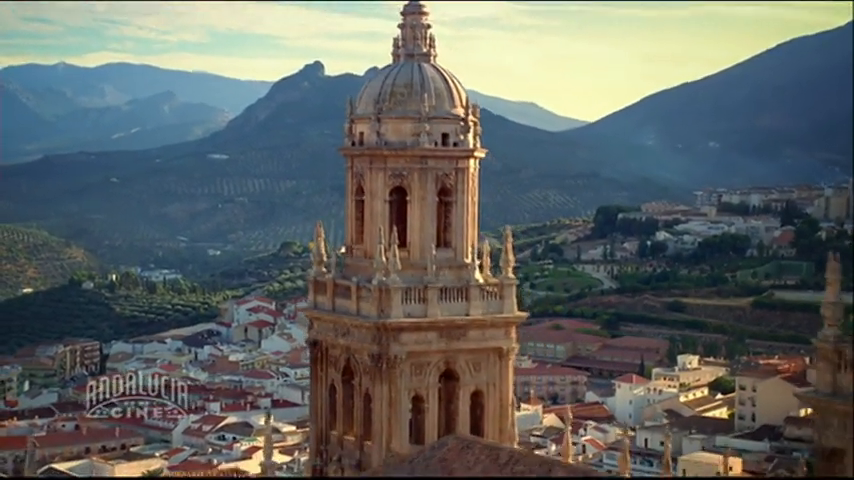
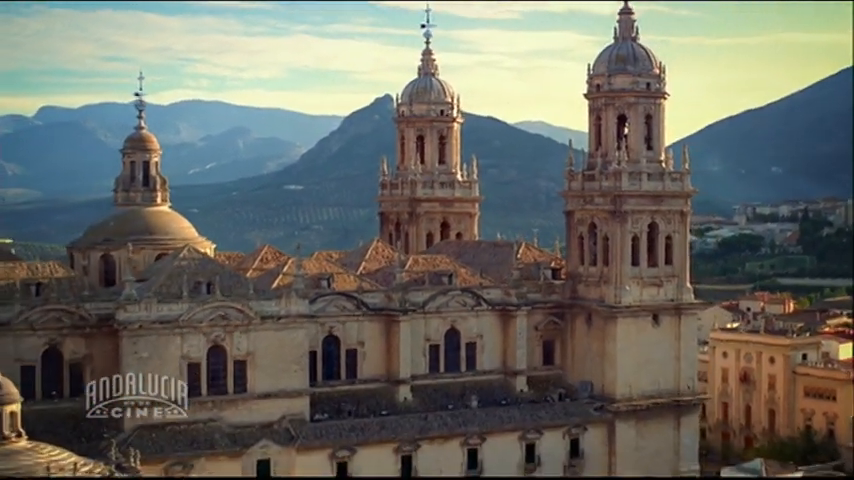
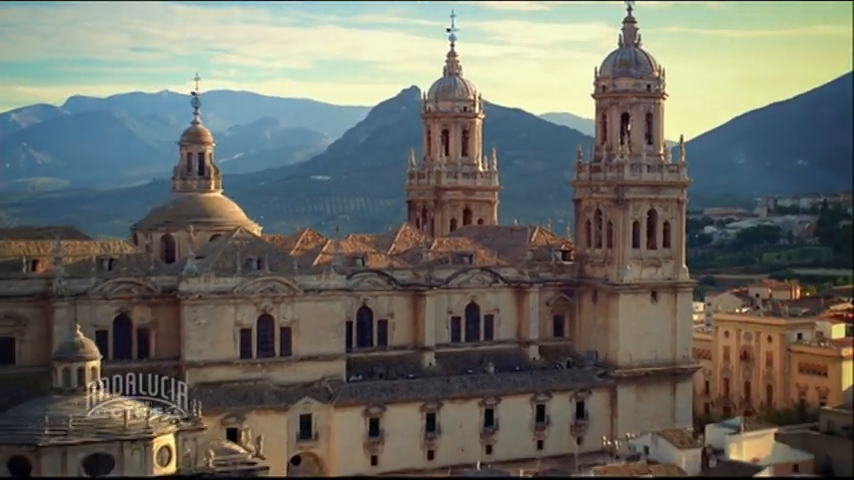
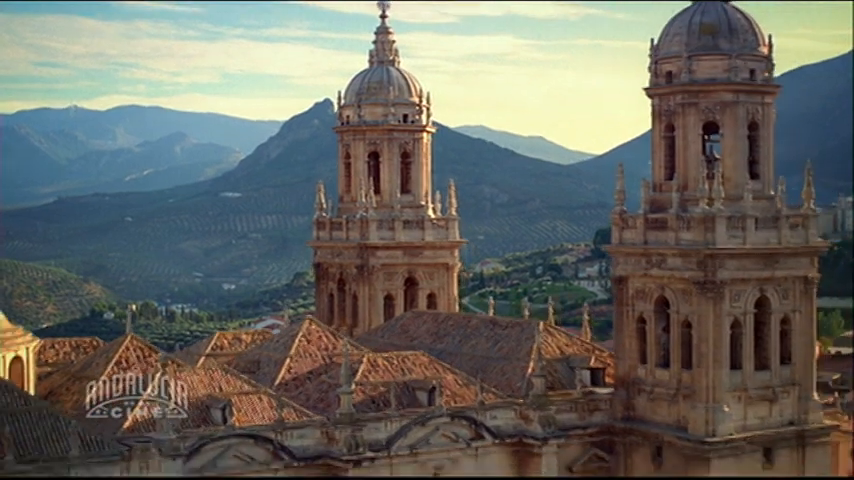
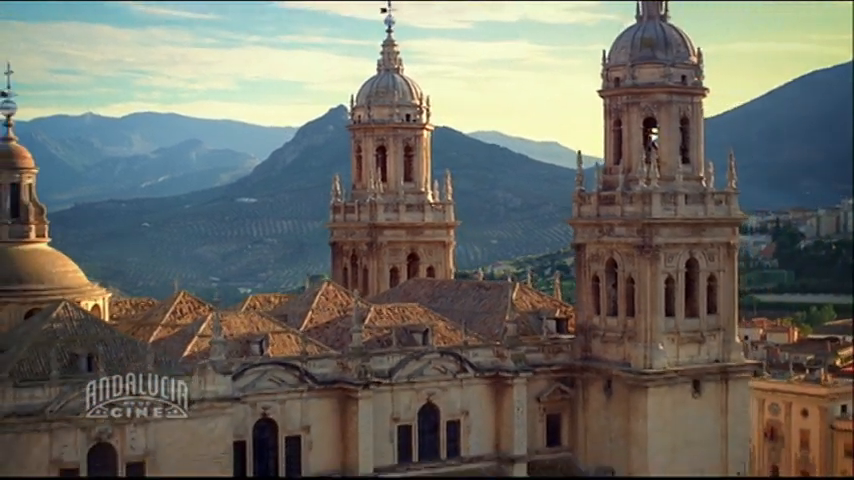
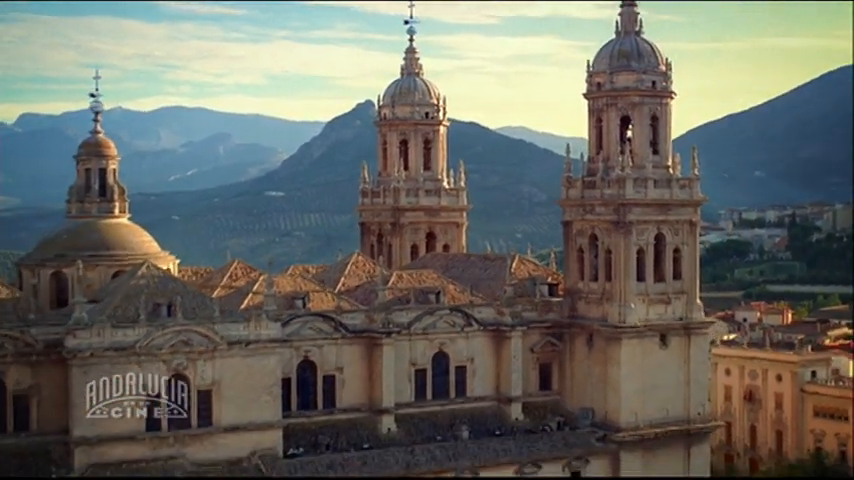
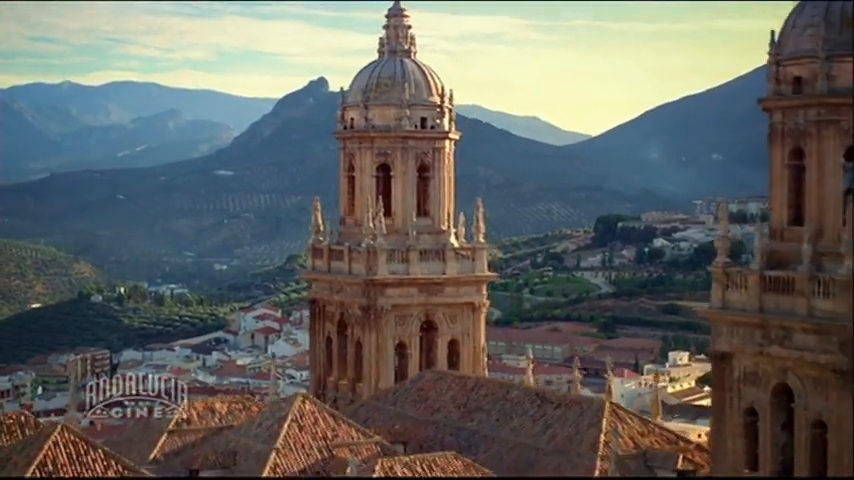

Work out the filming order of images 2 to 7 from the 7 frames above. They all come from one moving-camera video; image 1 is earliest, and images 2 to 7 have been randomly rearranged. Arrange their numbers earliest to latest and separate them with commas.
7, 4, 5, 6, 2, 3
